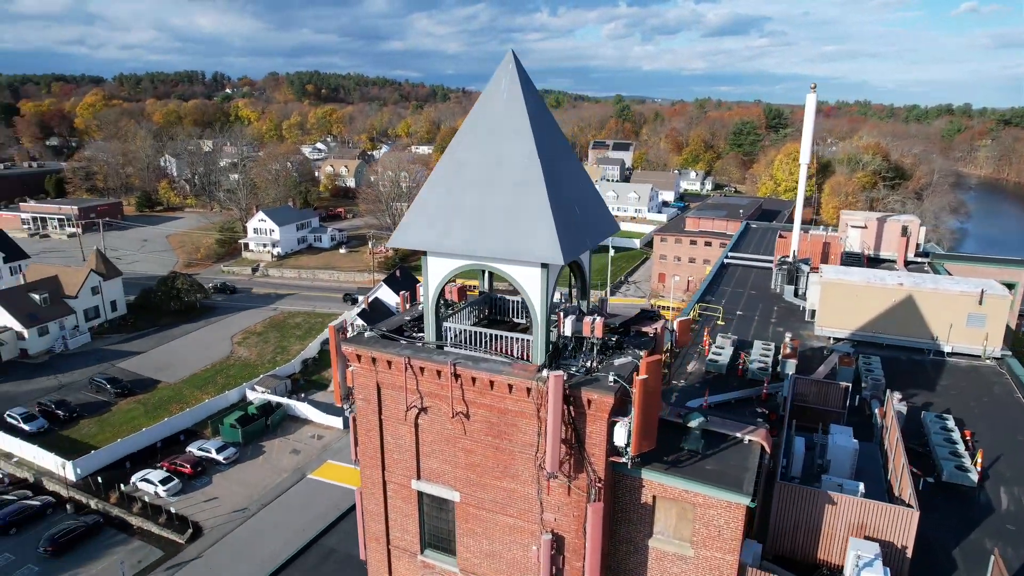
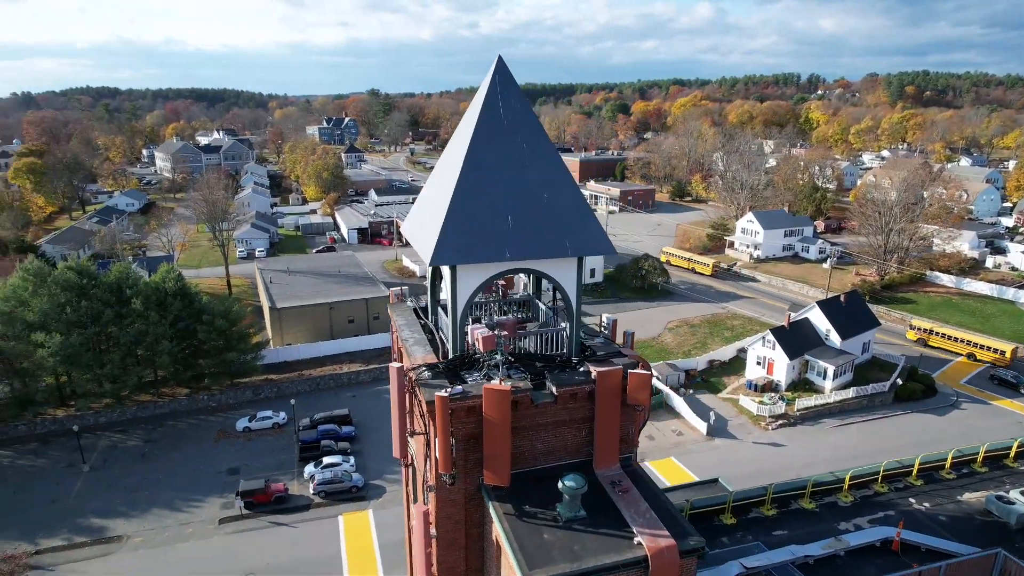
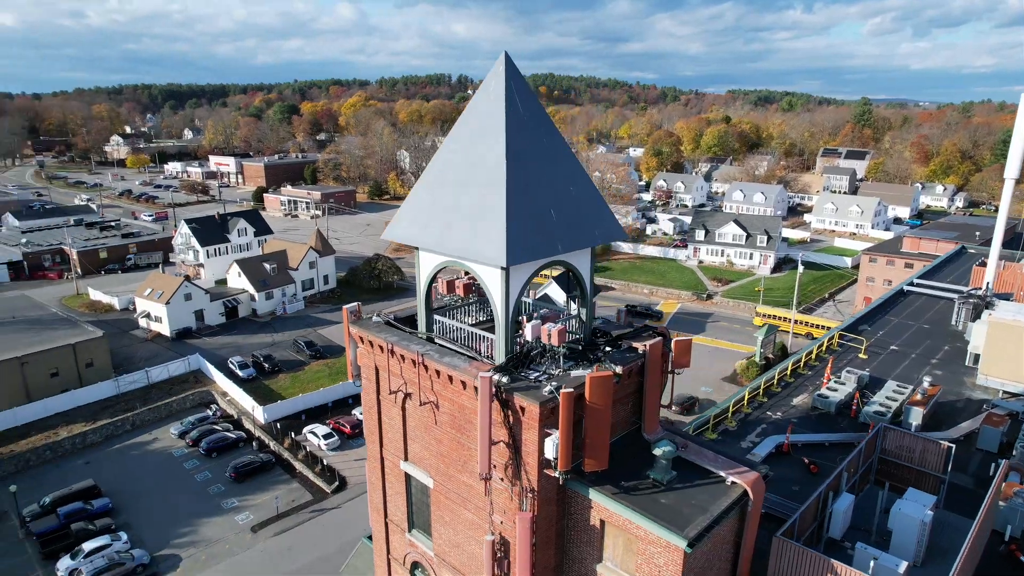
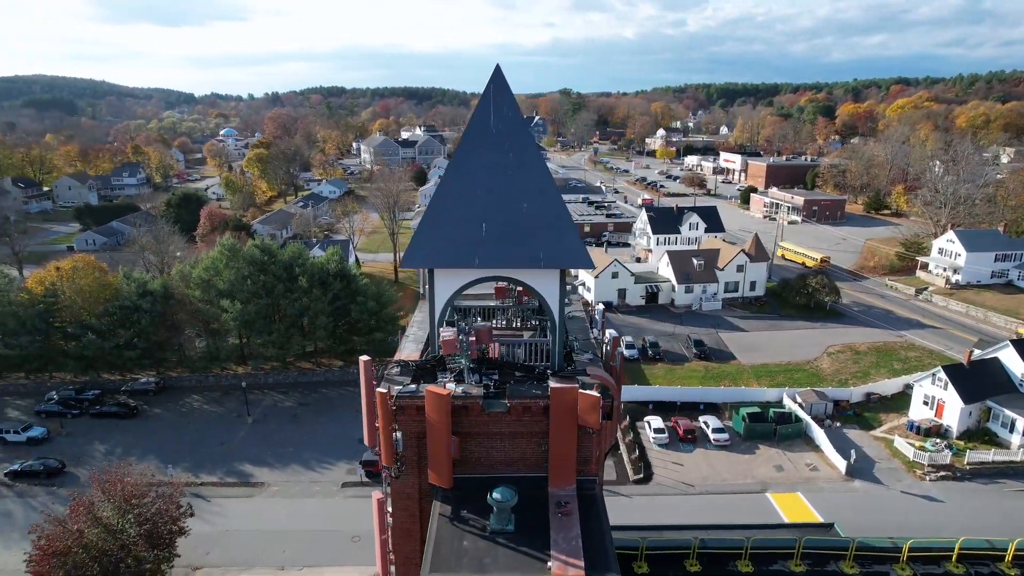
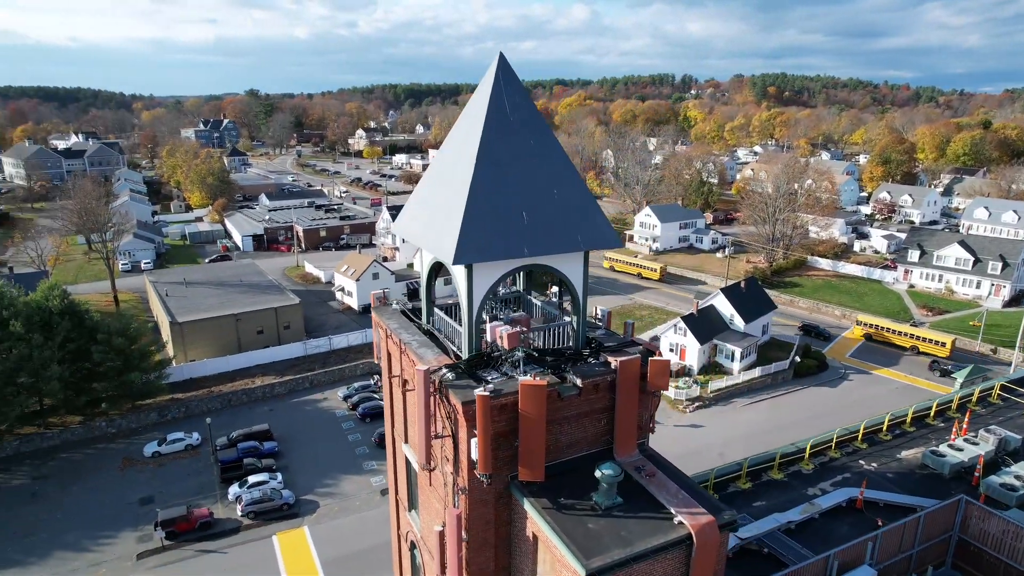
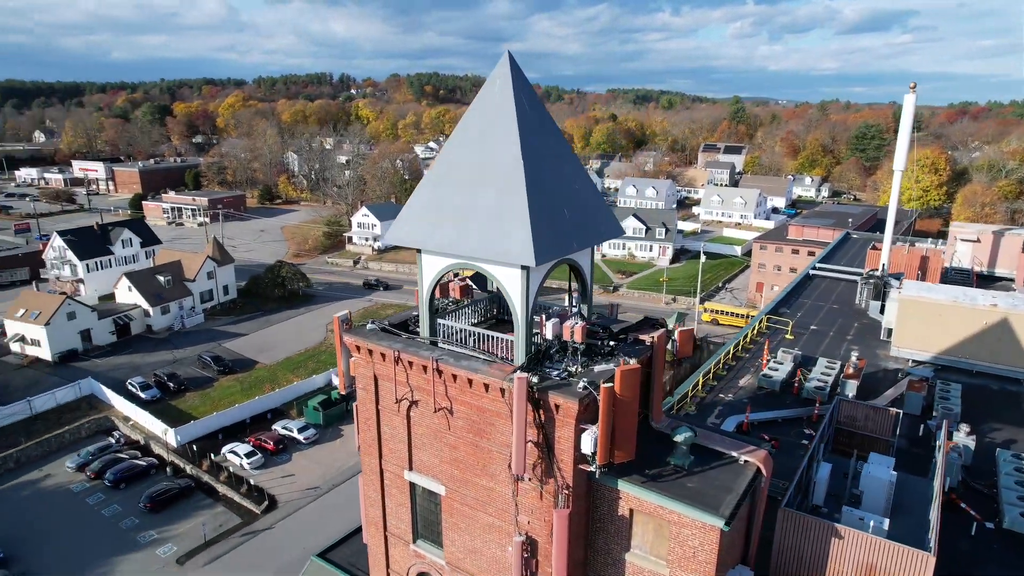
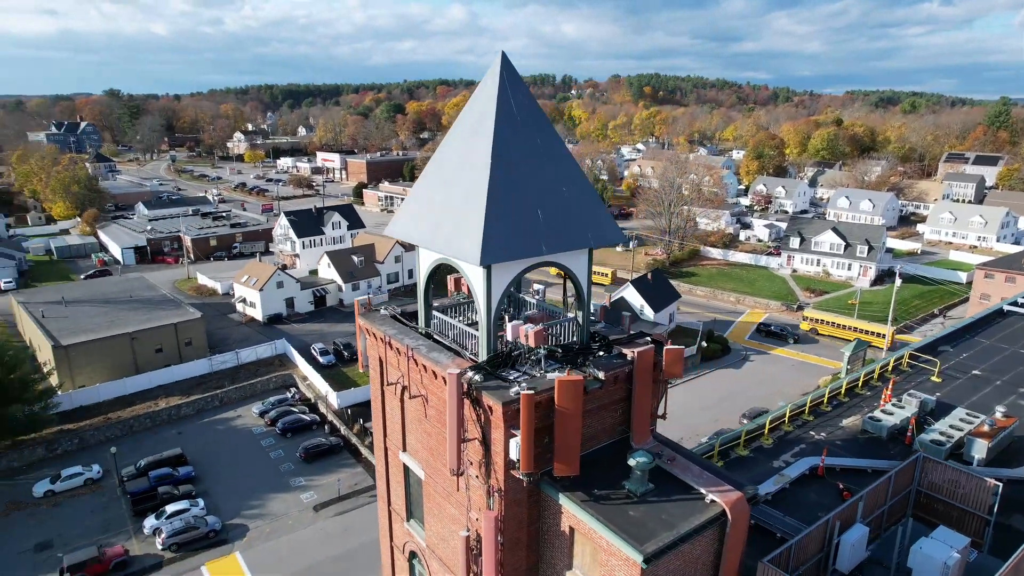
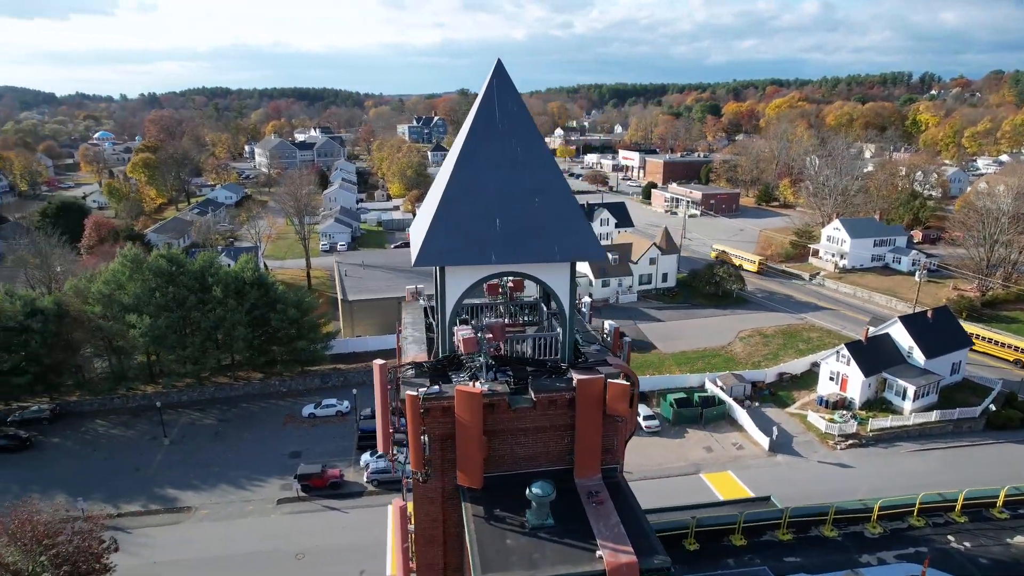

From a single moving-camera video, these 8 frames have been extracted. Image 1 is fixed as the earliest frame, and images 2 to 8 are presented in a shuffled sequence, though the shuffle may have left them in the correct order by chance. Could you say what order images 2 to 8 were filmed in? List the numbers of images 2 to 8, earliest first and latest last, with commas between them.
6, 3, 7, 5, 2, 8, 4
